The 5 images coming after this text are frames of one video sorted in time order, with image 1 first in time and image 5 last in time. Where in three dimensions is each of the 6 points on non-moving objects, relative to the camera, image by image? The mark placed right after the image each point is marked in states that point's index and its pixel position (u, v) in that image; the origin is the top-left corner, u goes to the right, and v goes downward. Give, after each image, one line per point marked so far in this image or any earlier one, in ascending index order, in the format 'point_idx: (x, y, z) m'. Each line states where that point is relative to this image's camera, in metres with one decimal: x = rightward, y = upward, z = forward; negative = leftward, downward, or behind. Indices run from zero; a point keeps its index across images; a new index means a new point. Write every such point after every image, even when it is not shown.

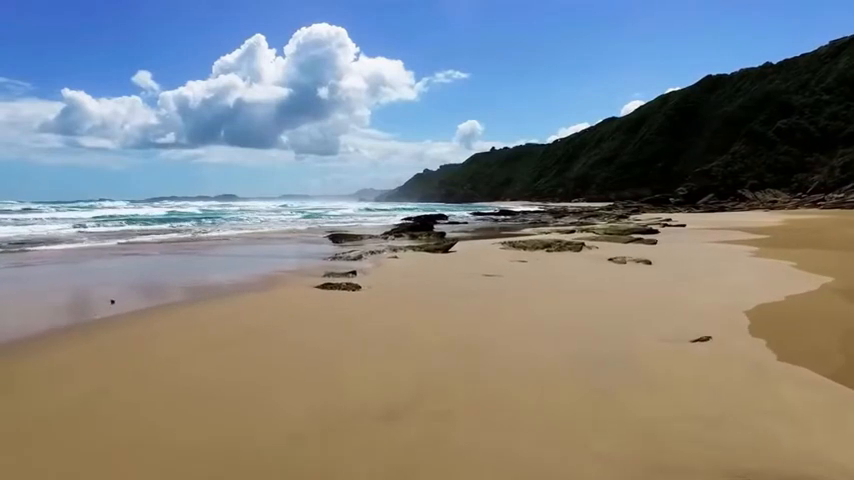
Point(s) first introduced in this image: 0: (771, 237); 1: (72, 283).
0: (+9.3, 0.0, +14.7) m
1: (-8.4, -0.9, +13.0) m
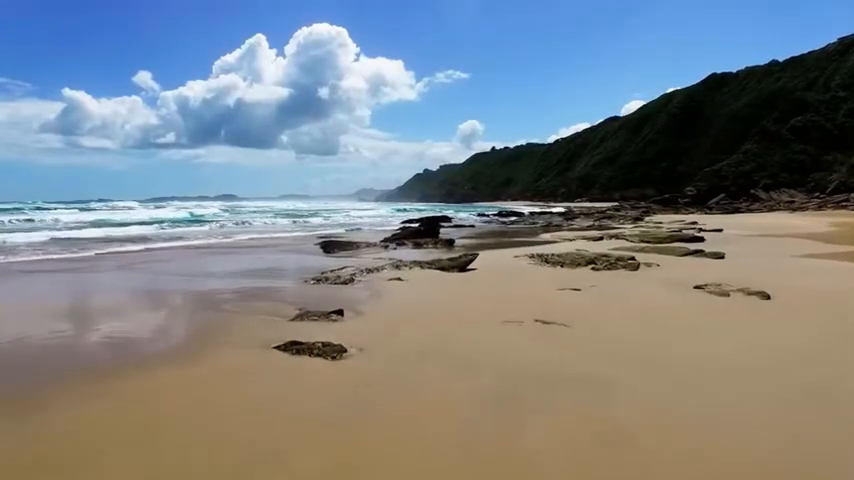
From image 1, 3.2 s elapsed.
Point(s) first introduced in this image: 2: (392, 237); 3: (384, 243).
0: (+9.5, -0.1, +12.8) m
1: (-8.3, -1.1, +11.1) m
2: (-1.0, 0.0, +16.1) m
3: (-1.2, -0.2, +15.1) m
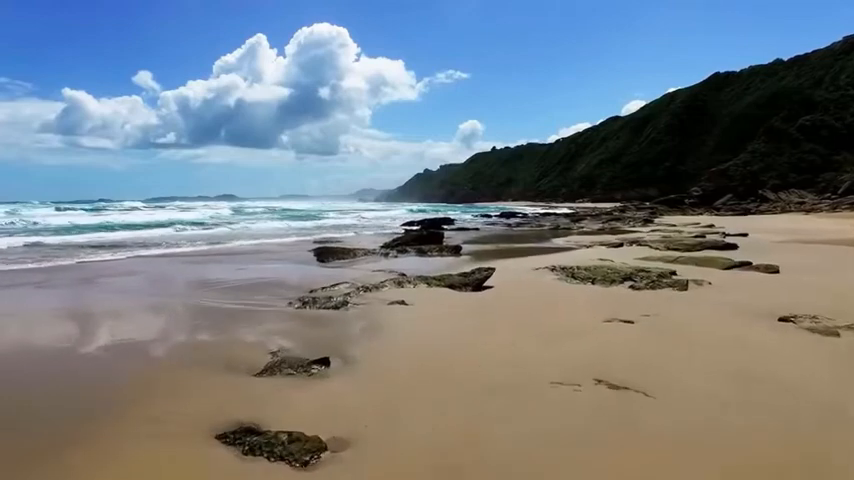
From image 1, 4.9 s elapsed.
0: (+9.6, -0.3, +11.7) m
1: (-8.2, -1.3, +10.0) m
2: (-0.9, -0.2, +15.0) m
3: (-1.1, -0.3, +14.0) m
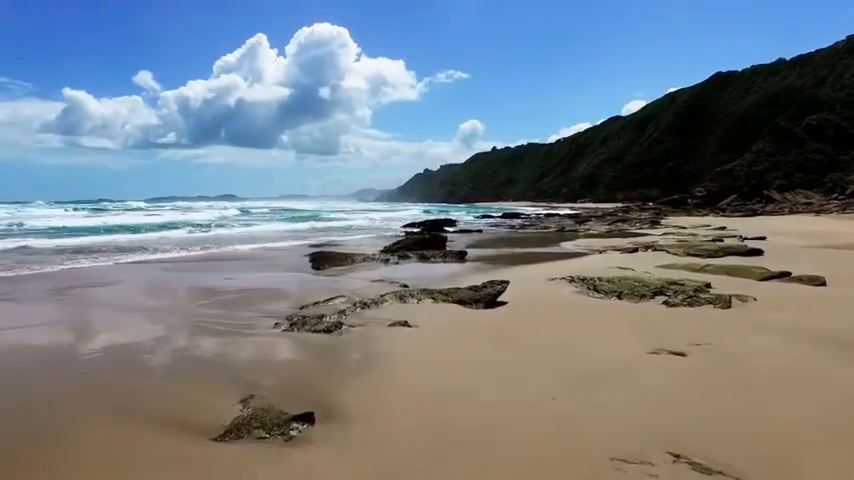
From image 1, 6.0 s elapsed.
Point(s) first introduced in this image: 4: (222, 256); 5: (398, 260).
0: (+9.6, -0.4, +11.0) m
1: (-8.1, -1.4, +9.3) m
2: (-0.9, -0.2, +14.3) m
3: (-1.1, -0.4, +13.3) m
4: (-5.8, -0.4, +15.7) m
5: (-0.7, -0.4, +13.2) m
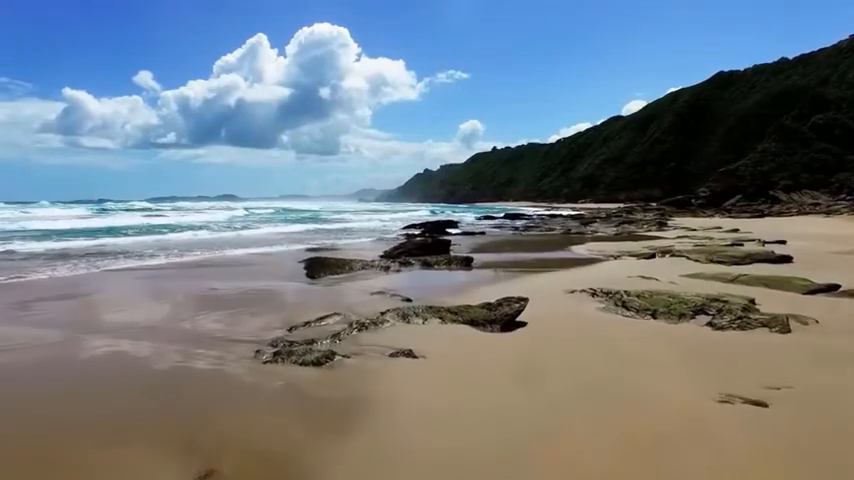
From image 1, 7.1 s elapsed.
0: (+9.7, -0.5, +10.3) m
1: (-8.1, -1.5, +8.6) m
2: (-0.8, -0.3, +13.6) m
3: (-1.0, -0.5, +12.5) m
4: (-5.7, -0.5, +14.9) m
5: (-0.6, -0.5, +12.5) m
